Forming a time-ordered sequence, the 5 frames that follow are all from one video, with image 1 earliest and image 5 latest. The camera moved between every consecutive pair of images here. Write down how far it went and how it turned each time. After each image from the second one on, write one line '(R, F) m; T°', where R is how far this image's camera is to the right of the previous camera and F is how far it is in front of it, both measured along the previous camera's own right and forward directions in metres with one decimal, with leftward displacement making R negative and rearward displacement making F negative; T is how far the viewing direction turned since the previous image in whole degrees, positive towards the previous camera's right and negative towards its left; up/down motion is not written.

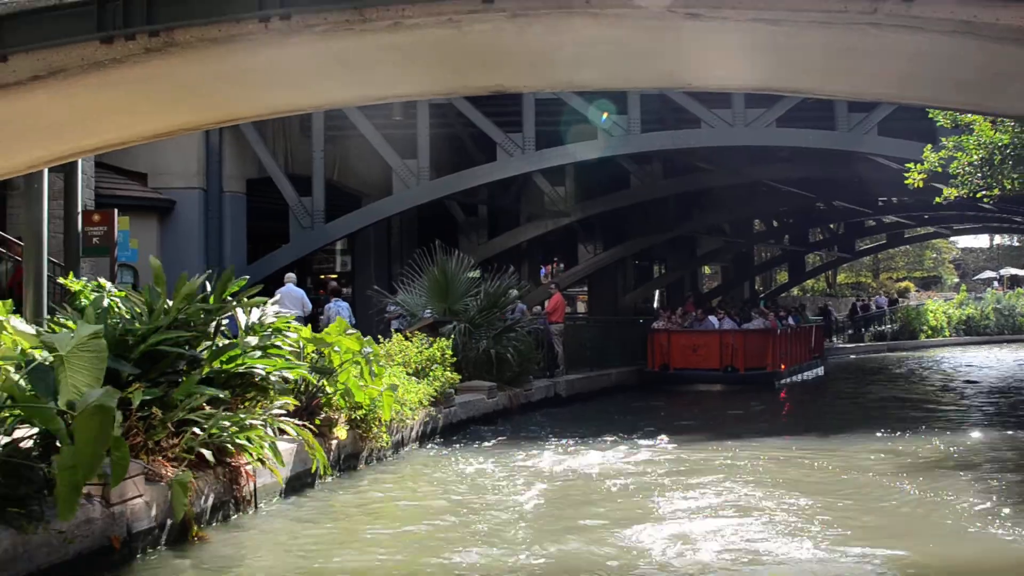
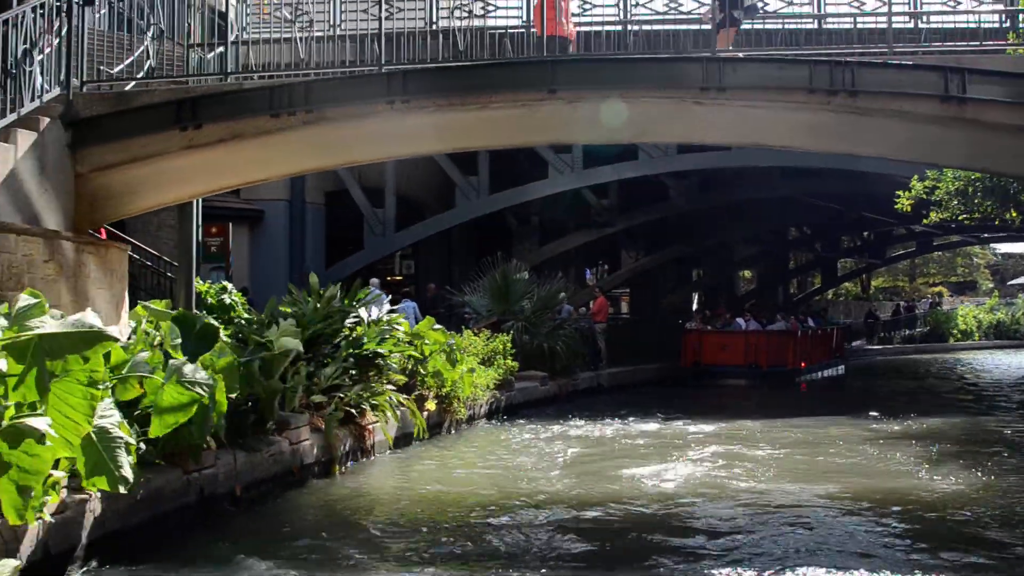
(-0.1, -2.4) m; -2°
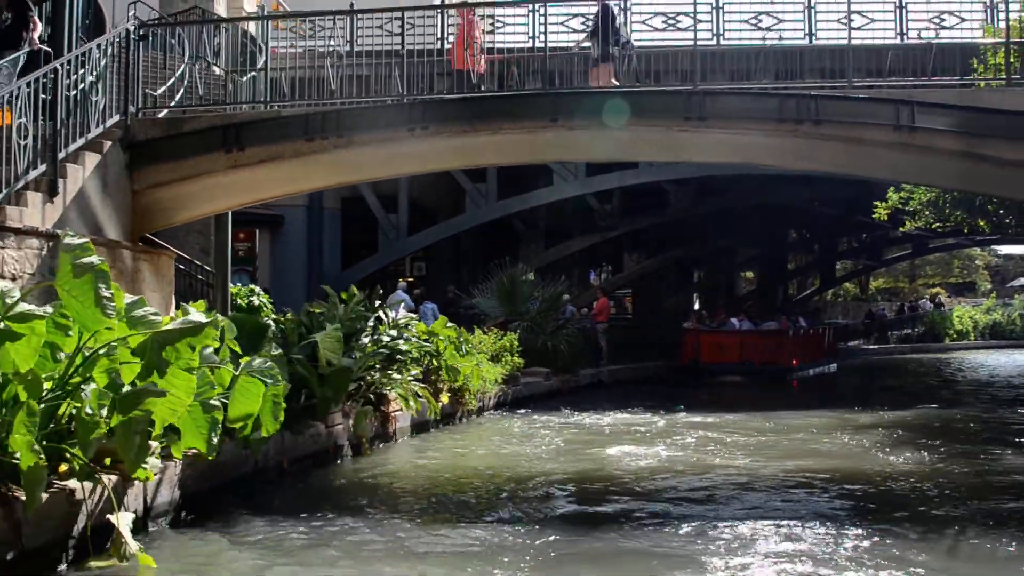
(0.0, -1.2) m; 0°
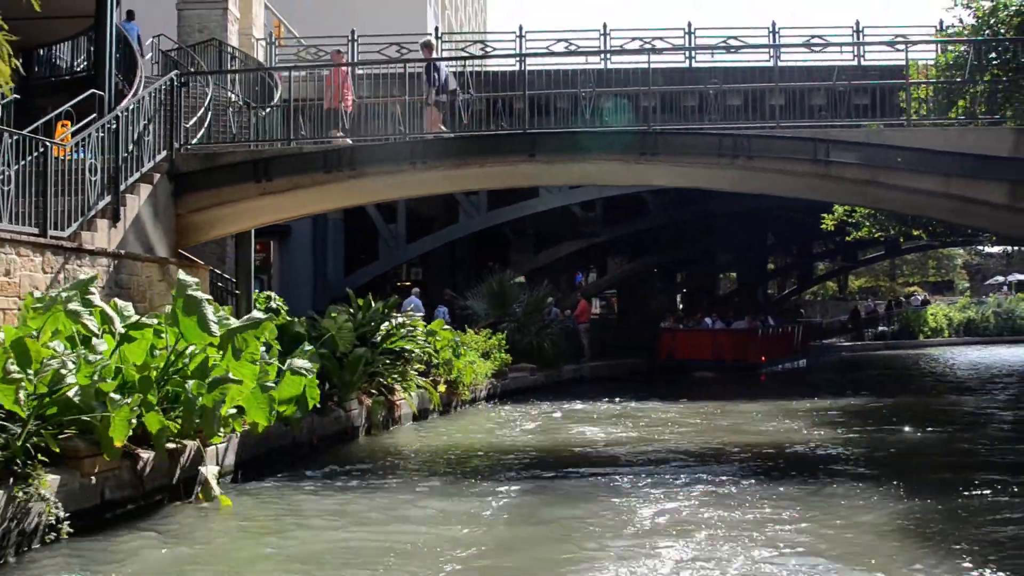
(+0.1, -2.0) m; 0°
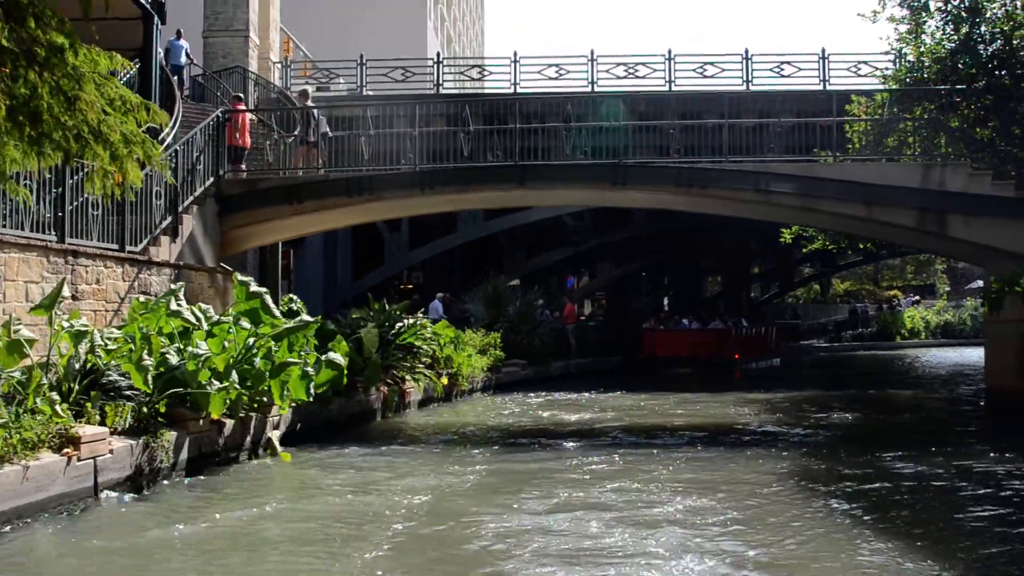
(0.0, -2.3) m; 0°
